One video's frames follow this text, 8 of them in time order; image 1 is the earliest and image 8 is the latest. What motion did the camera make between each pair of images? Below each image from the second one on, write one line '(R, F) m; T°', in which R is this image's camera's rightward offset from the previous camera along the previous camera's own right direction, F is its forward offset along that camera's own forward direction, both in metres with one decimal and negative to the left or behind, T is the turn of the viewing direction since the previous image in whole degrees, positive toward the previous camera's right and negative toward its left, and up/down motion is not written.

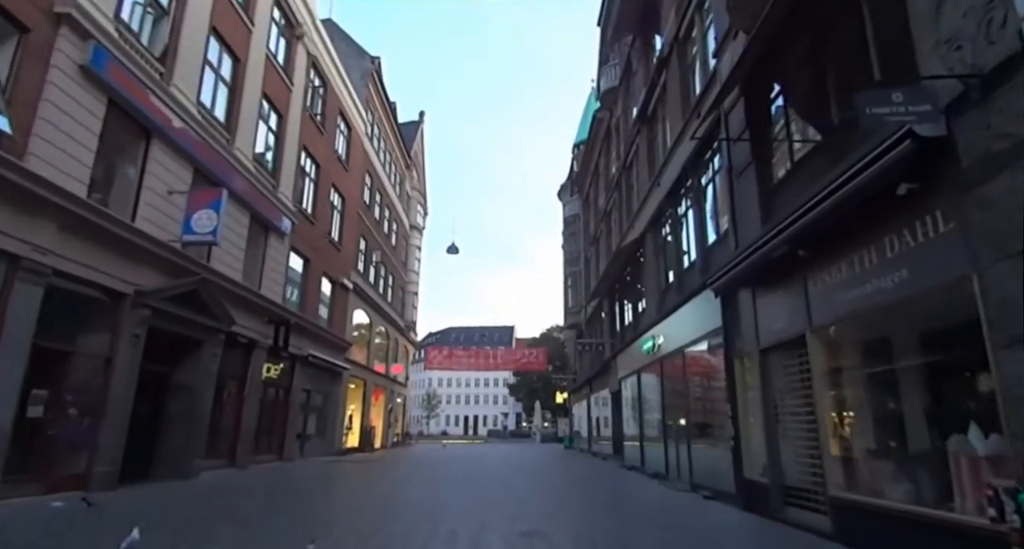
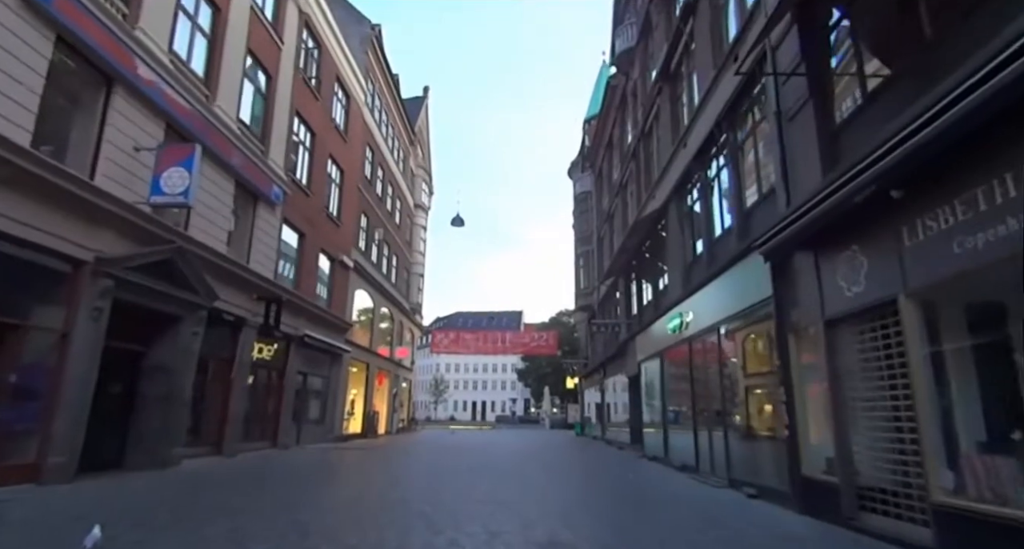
(0.0, +1.2) m; -1°
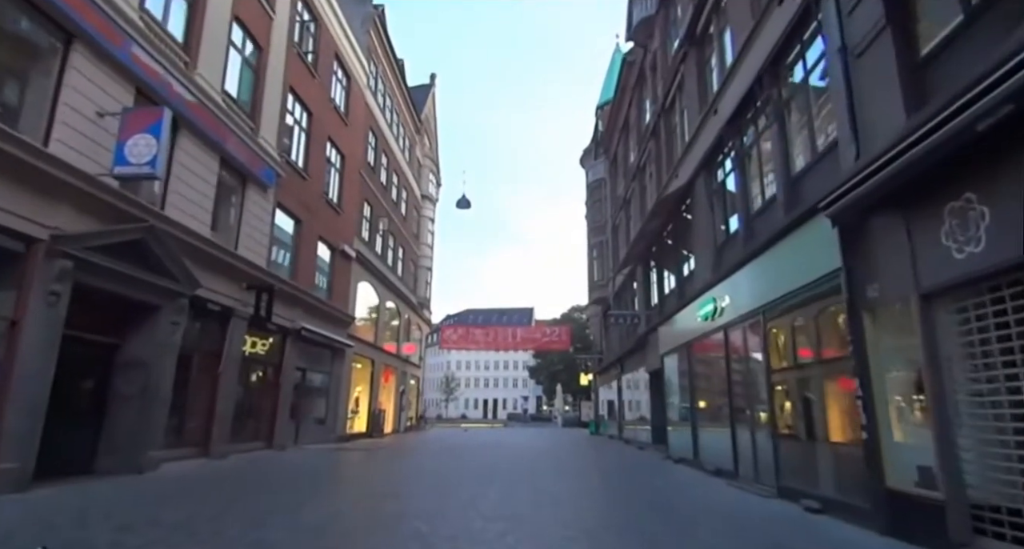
(0.0, +1.1) m; -1°
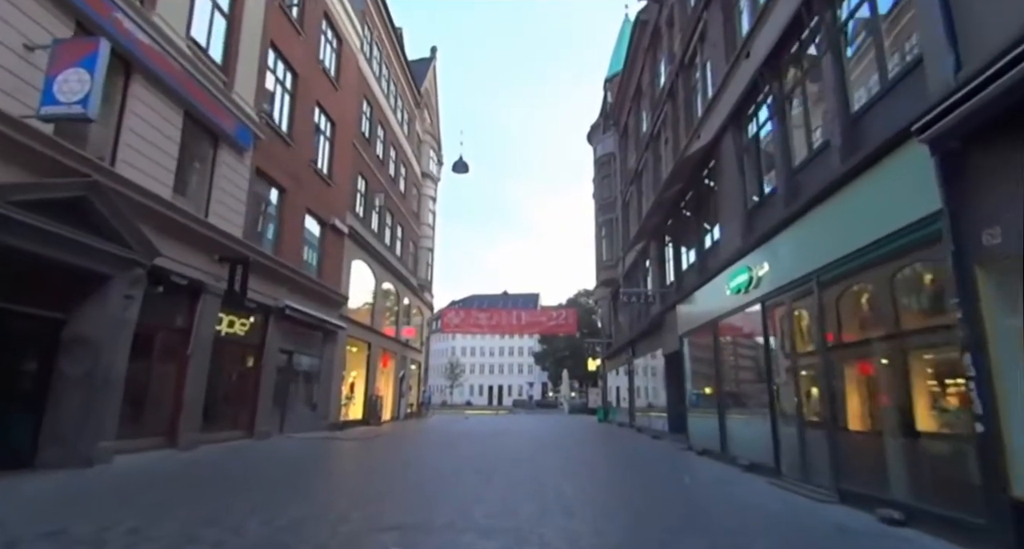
(+0.1, +1.3) m; -1°
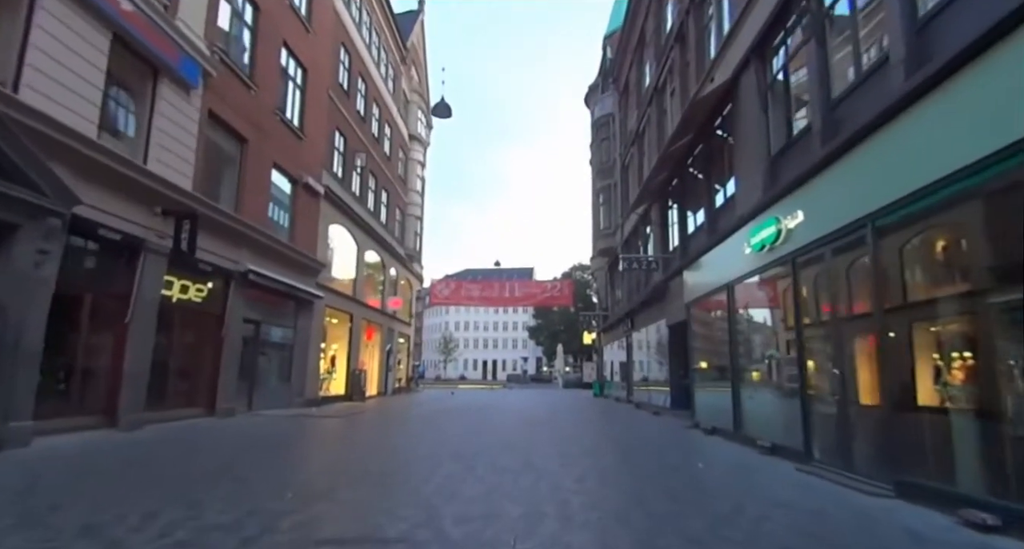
(+0.1, +1.3) m; 0°
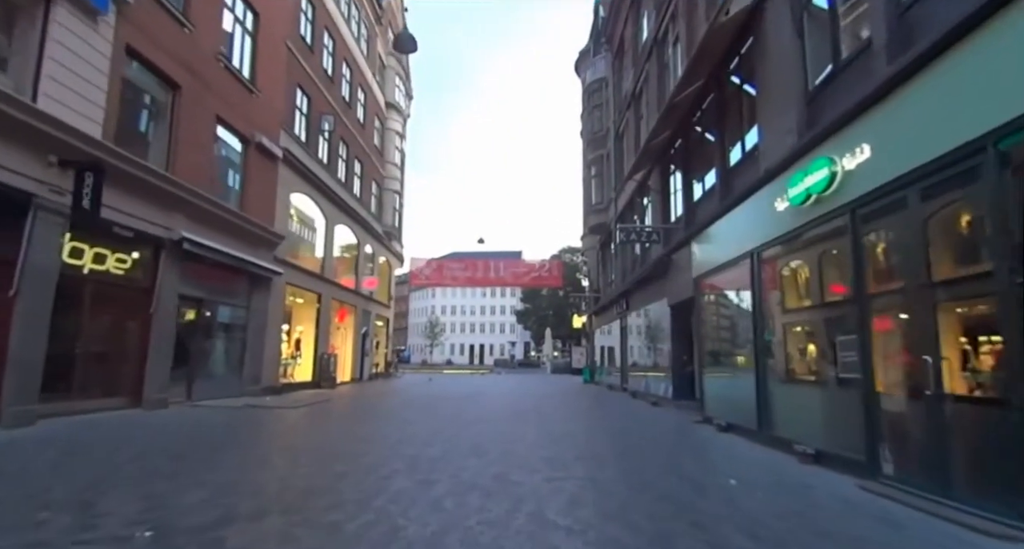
(+0.2, +1.6) m; +1°
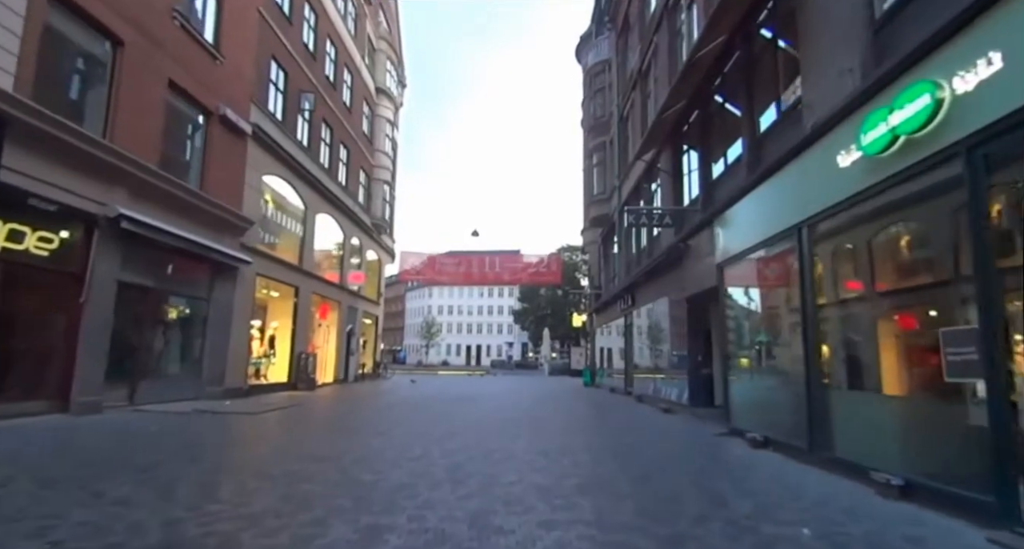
(+0.1, +1.4) m; 0°
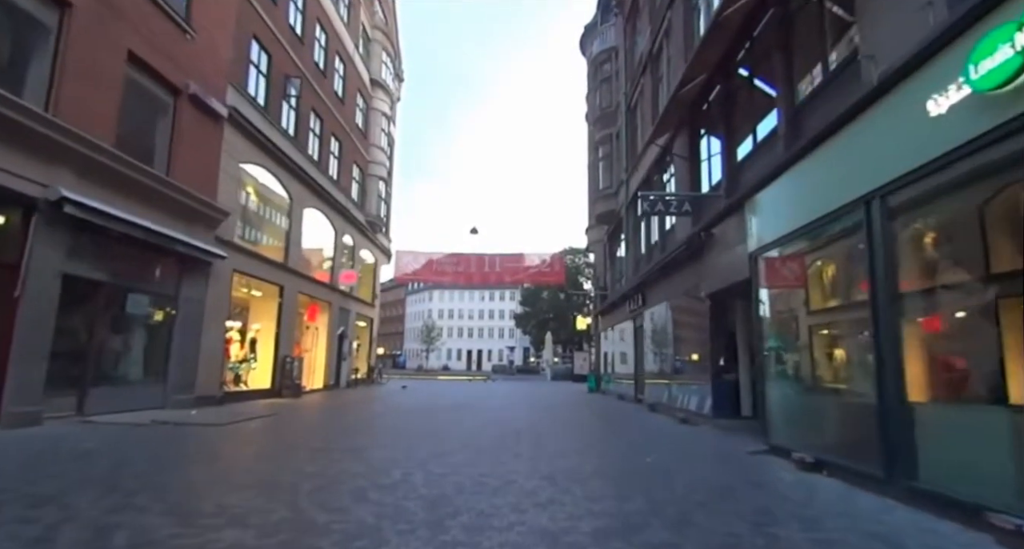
(0.0, +1.1) m; 0°
